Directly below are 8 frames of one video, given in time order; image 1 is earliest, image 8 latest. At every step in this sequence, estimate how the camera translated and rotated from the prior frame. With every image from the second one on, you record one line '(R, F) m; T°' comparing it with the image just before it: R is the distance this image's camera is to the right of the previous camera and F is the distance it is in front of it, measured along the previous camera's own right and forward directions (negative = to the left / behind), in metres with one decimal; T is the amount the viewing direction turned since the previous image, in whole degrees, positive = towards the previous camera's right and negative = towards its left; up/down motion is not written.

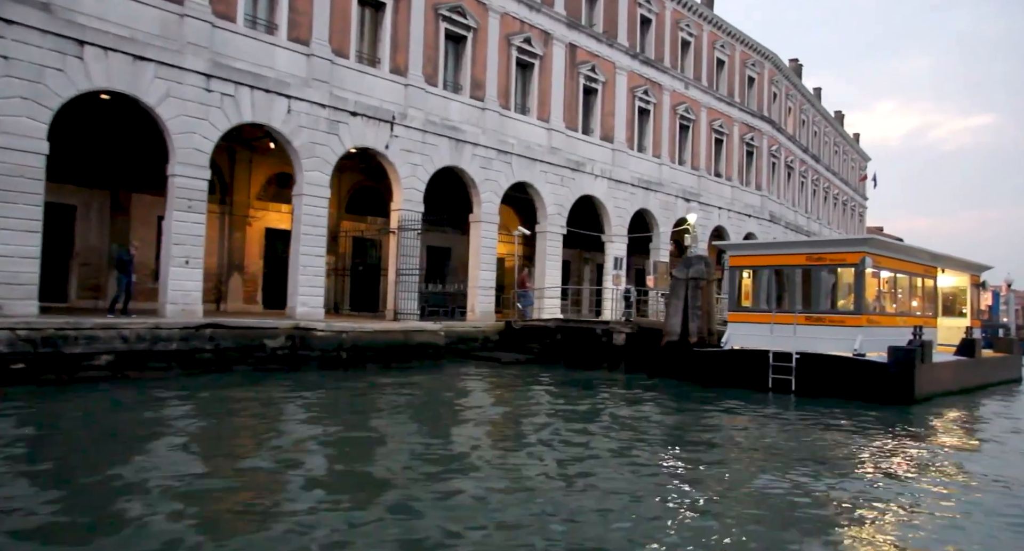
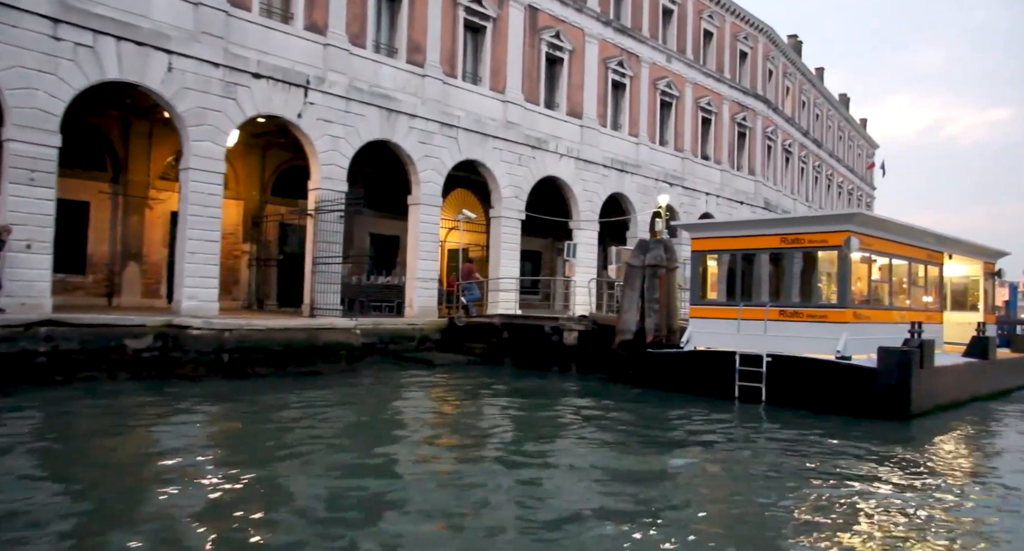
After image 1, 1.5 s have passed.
(+1.6, +2.3) m; -1°
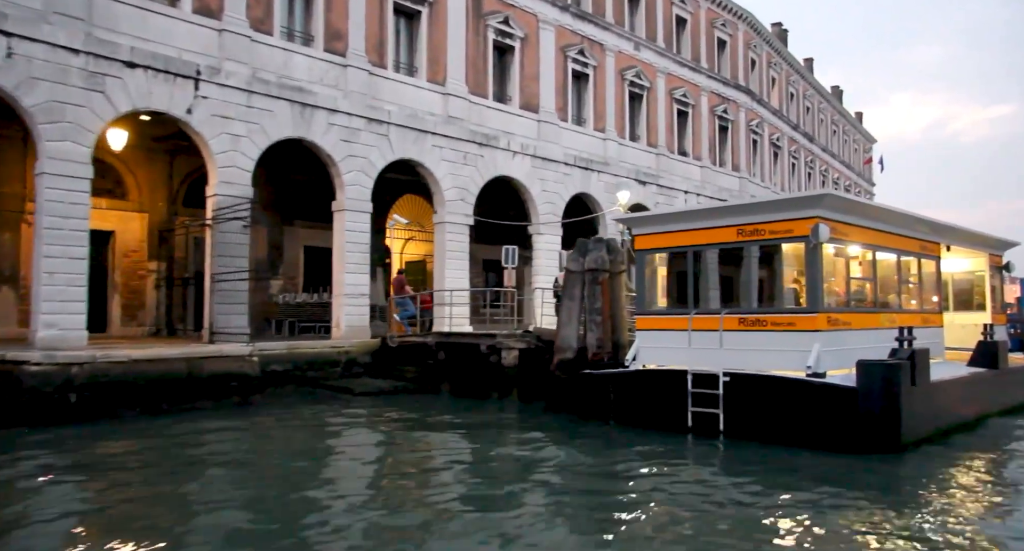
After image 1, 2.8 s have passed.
(+1.4, +2.0) m; -1°
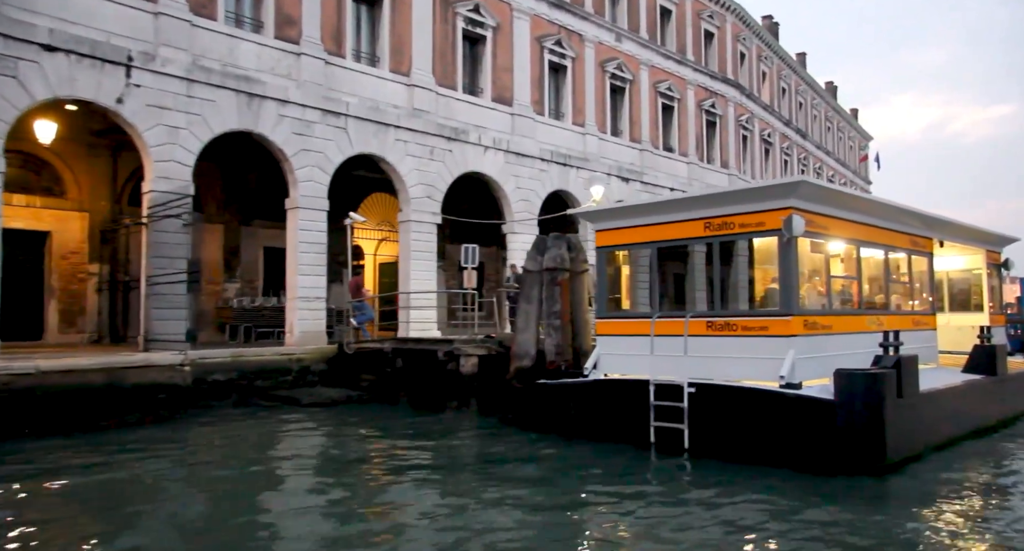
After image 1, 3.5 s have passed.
(+0.7, +0.9) m; 0°
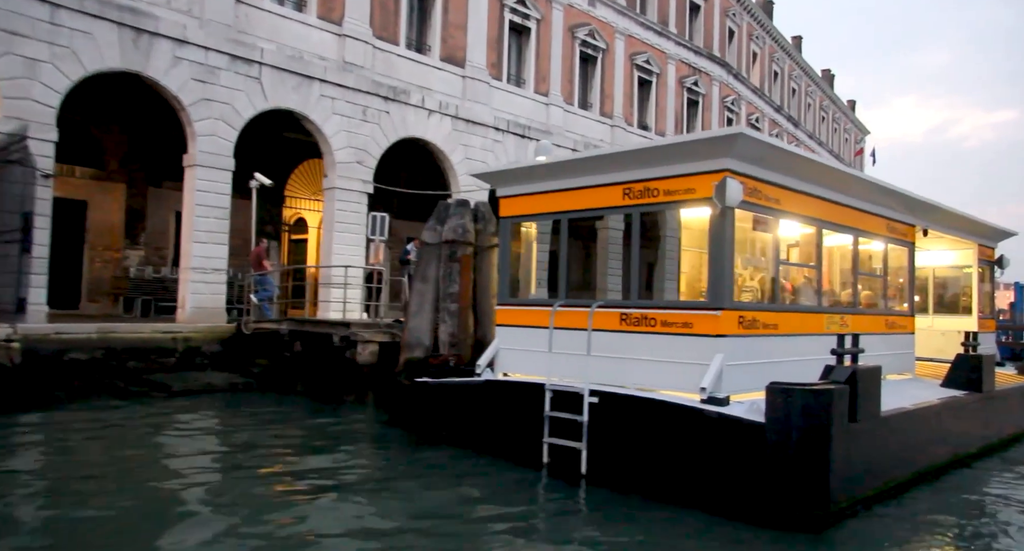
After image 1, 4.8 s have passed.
(+1.2, +1.7) m; 0°
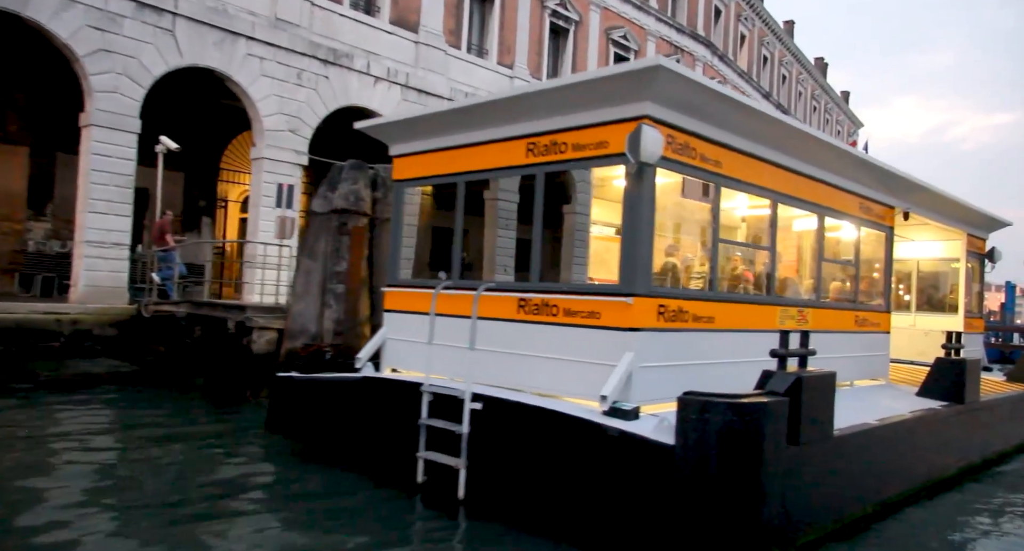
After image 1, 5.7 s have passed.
(+0.9, +1.3) m; 0°
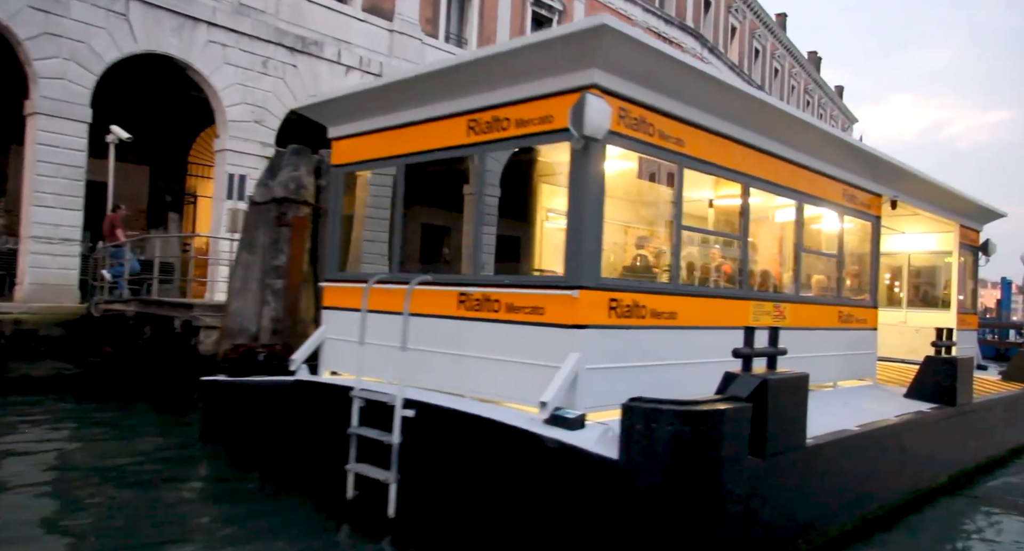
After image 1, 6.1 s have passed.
(+0.4, +0.5) m; 0°
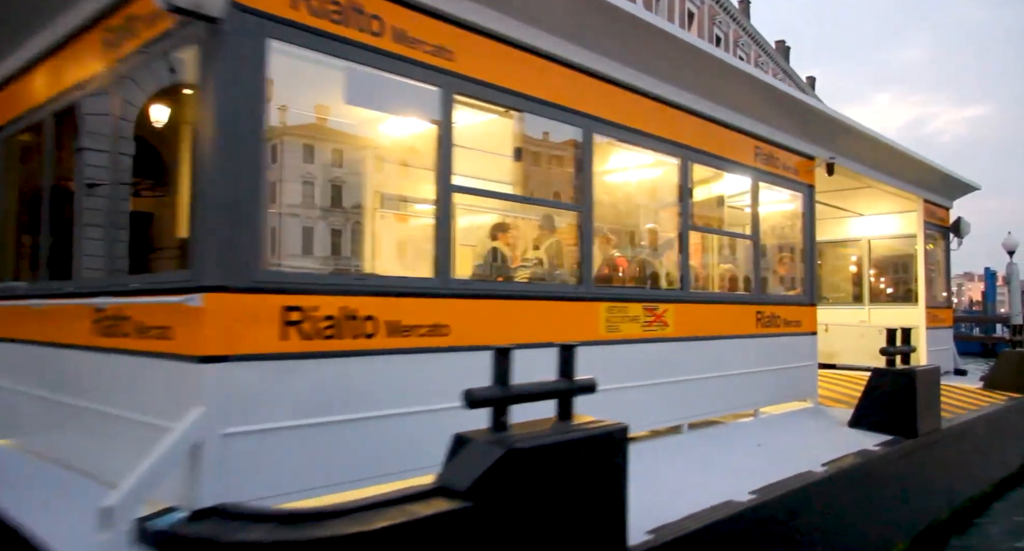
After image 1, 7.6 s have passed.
(+1.3, +1.8) m; +1°
